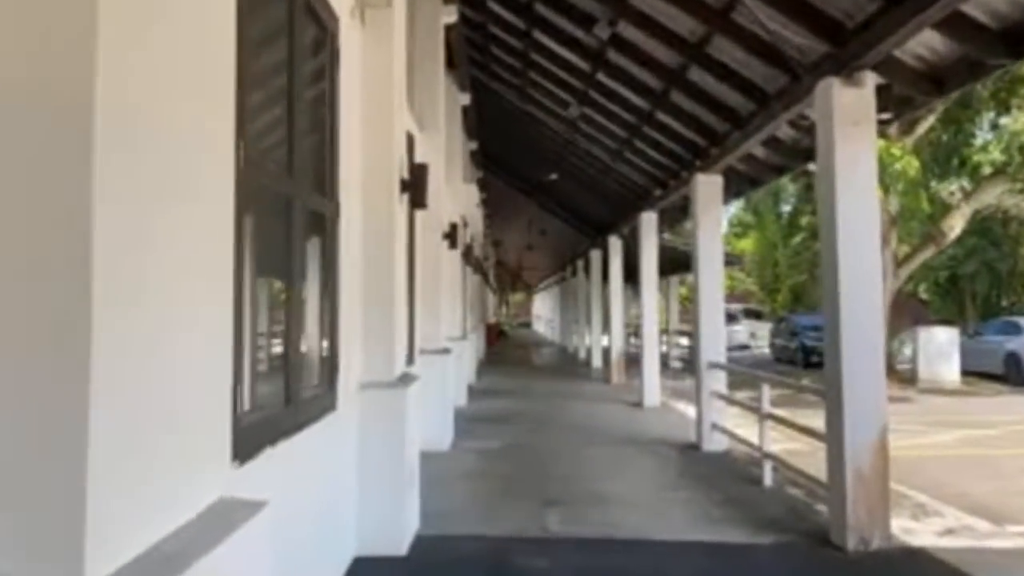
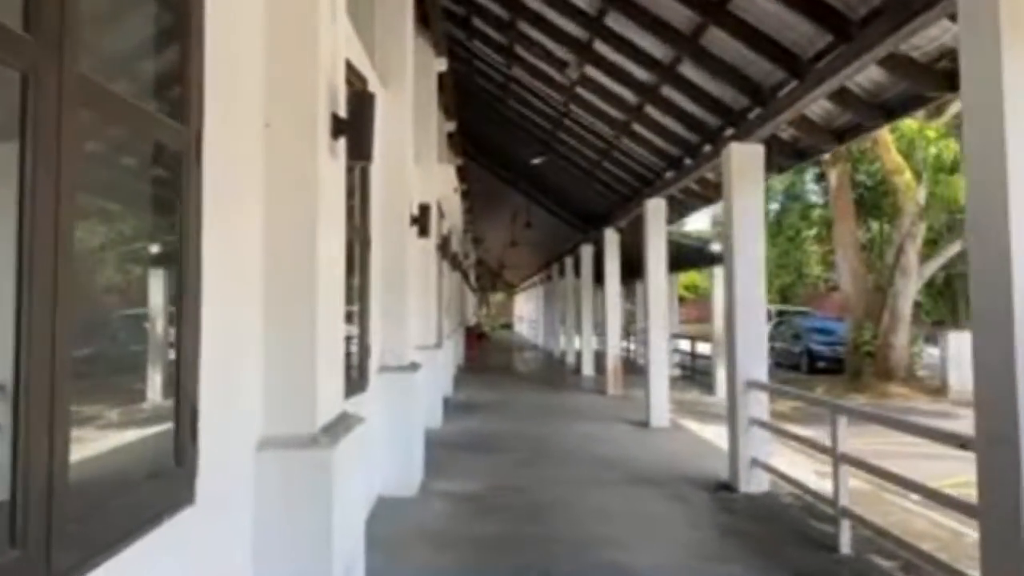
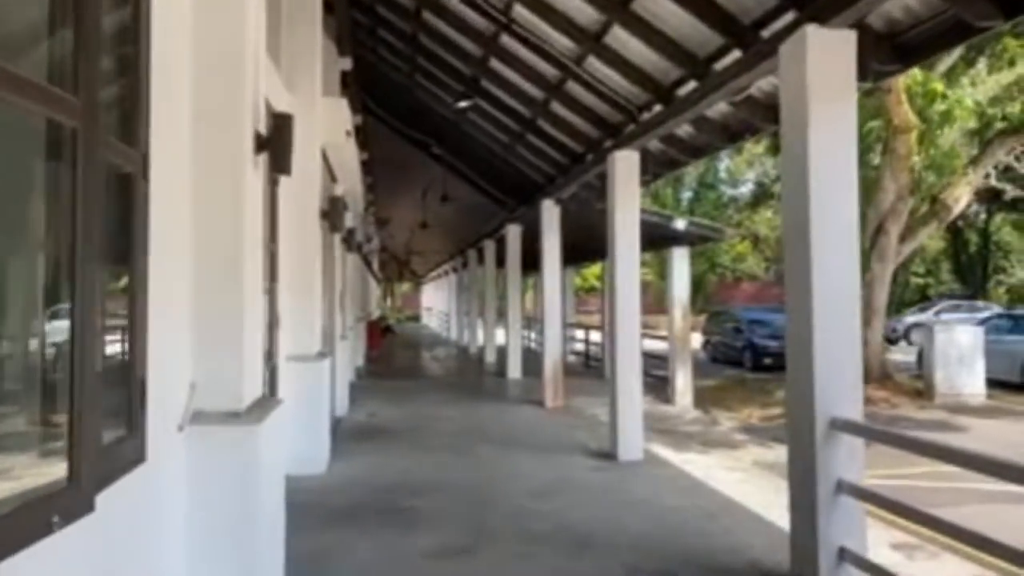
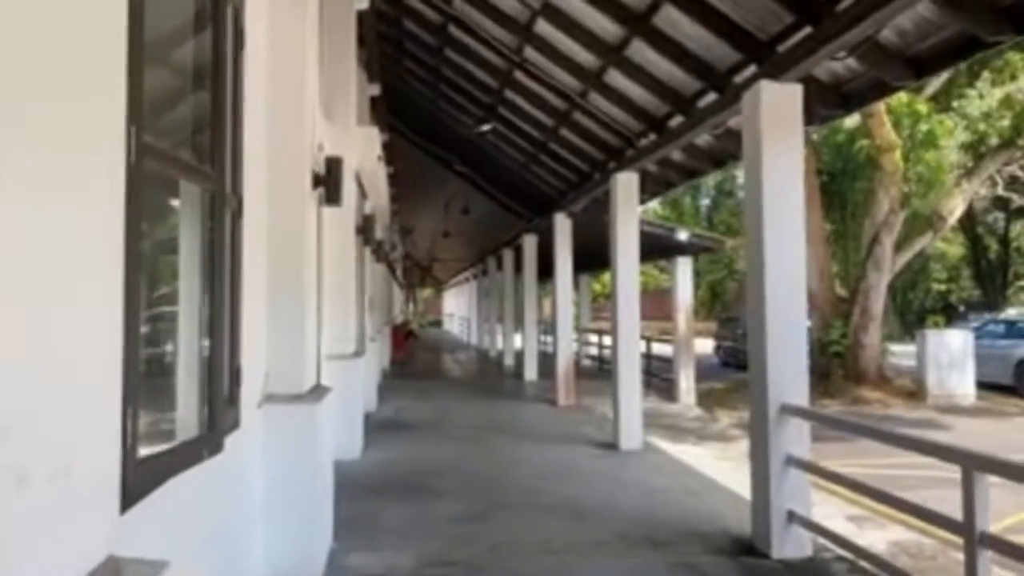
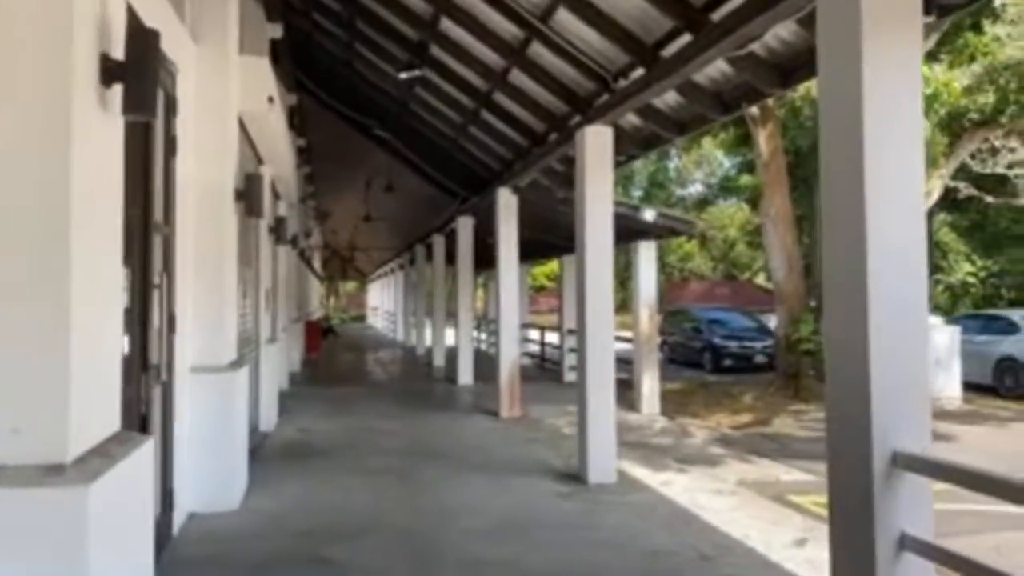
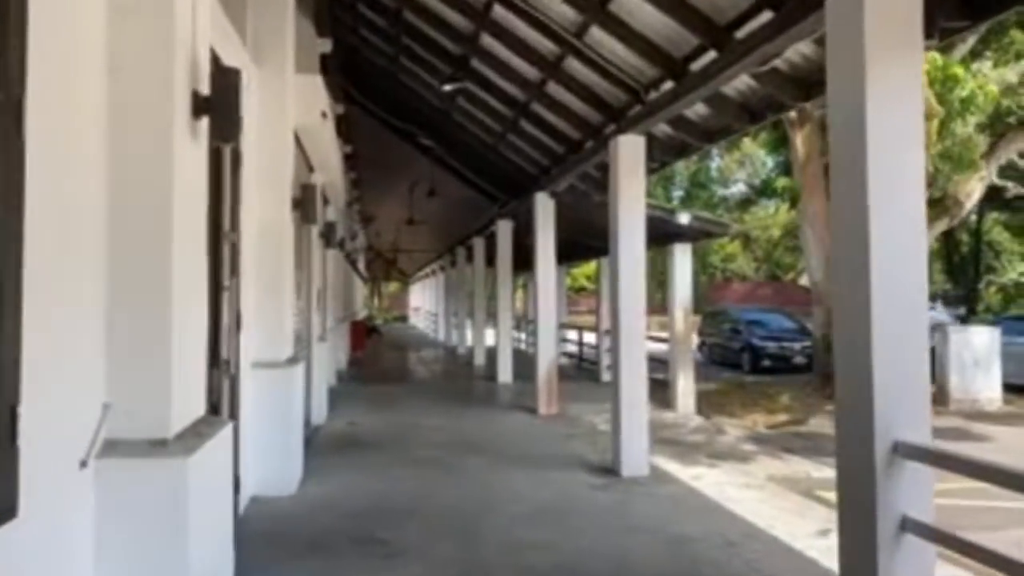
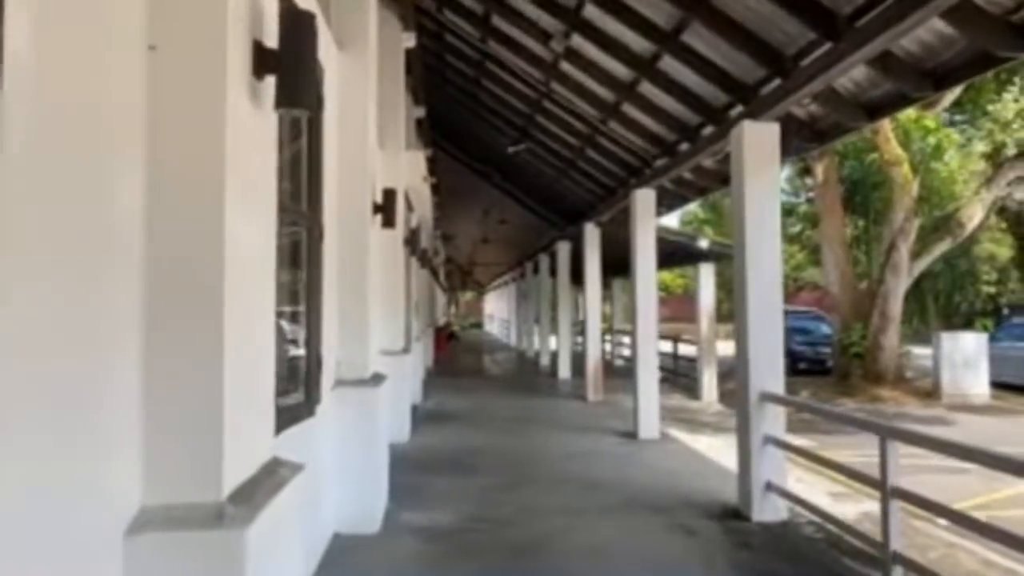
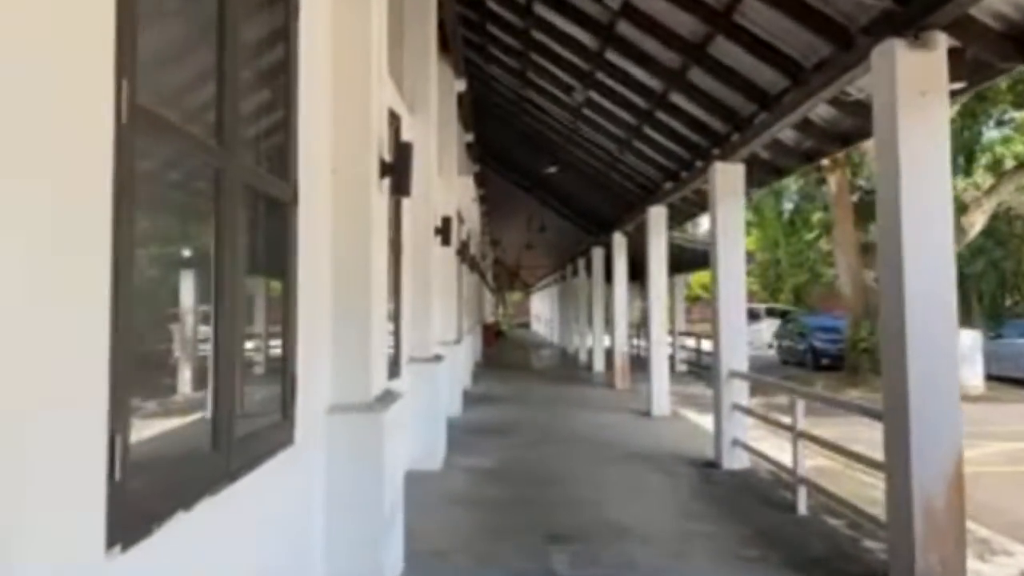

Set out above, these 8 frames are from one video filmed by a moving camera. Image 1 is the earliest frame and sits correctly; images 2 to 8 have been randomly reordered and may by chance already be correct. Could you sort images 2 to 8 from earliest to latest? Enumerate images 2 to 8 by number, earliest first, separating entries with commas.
8, 2, 7, 4, 3, 6, 5
